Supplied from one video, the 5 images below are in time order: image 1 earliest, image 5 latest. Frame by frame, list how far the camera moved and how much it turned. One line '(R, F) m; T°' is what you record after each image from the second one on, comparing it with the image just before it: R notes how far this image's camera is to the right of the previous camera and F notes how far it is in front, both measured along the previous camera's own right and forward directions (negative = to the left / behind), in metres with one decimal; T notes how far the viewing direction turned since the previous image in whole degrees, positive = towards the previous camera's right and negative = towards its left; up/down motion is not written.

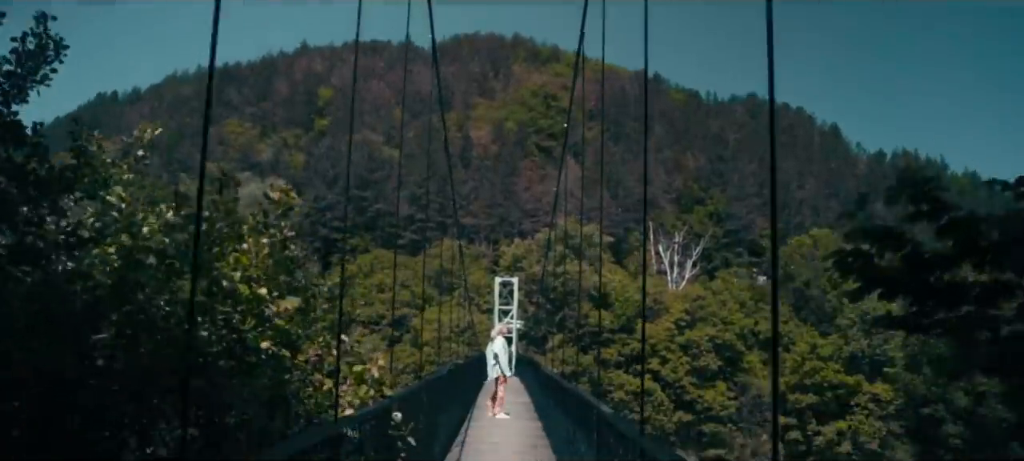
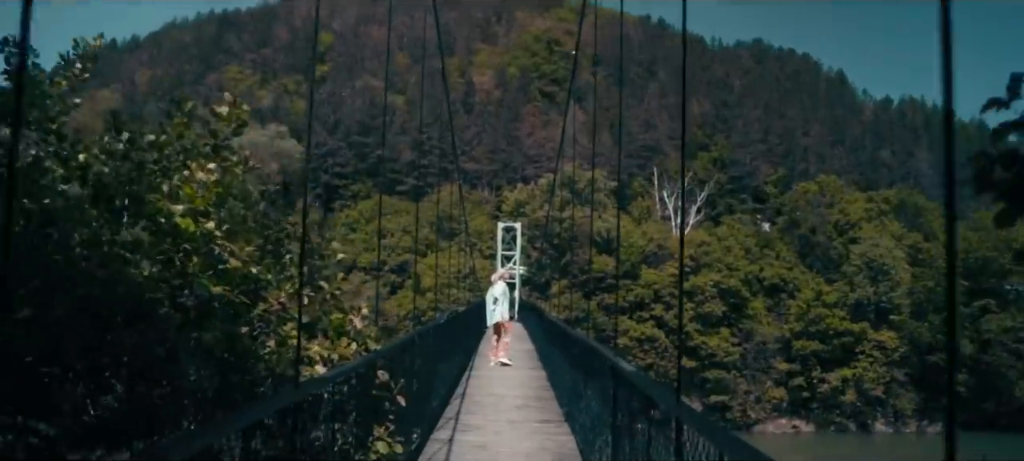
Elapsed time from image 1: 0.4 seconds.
(0.0, +0.1) m; 0°
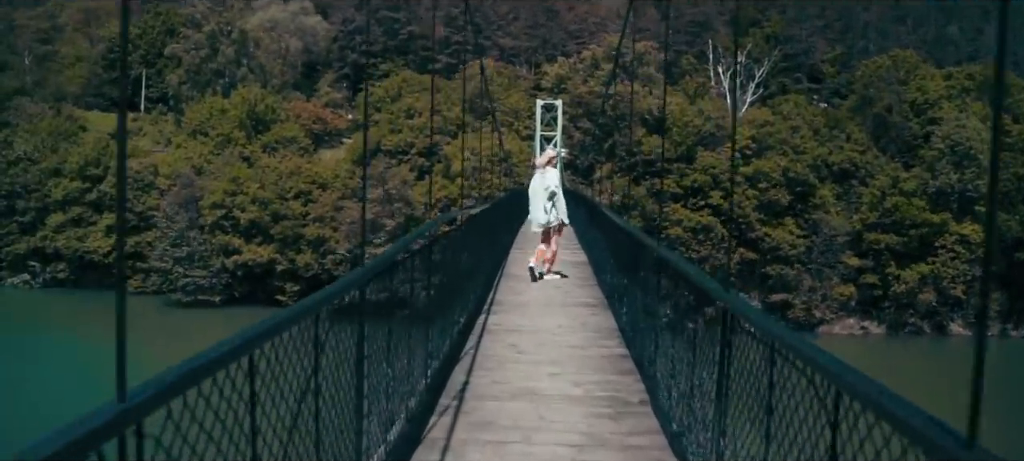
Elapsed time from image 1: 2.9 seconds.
(0.0, +1.1) m; -2°
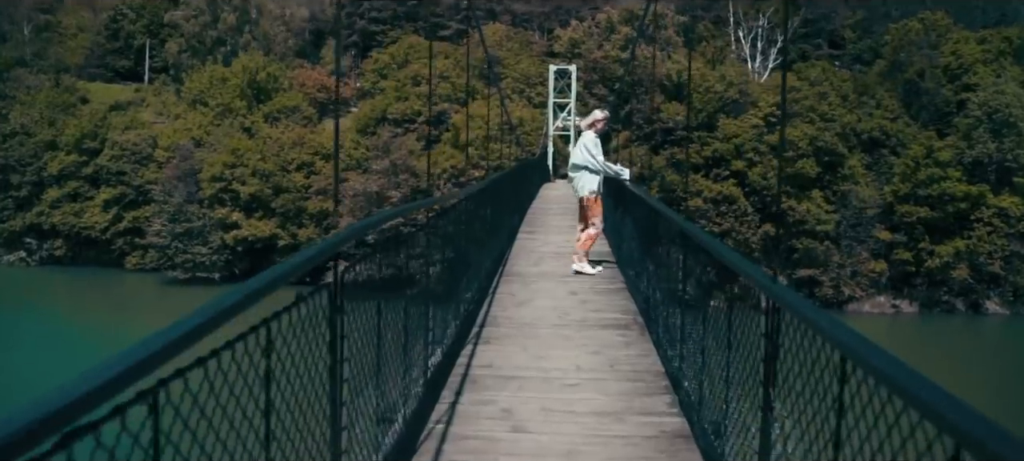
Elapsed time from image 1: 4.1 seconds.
(0.0, +0.5) m; -1°
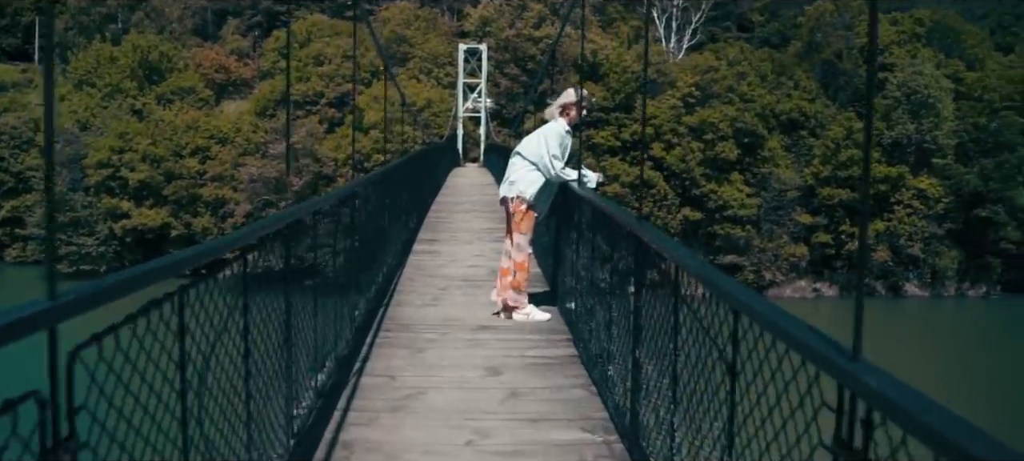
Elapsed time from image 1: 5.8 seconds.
(0.0, +0.5) m; +5°
